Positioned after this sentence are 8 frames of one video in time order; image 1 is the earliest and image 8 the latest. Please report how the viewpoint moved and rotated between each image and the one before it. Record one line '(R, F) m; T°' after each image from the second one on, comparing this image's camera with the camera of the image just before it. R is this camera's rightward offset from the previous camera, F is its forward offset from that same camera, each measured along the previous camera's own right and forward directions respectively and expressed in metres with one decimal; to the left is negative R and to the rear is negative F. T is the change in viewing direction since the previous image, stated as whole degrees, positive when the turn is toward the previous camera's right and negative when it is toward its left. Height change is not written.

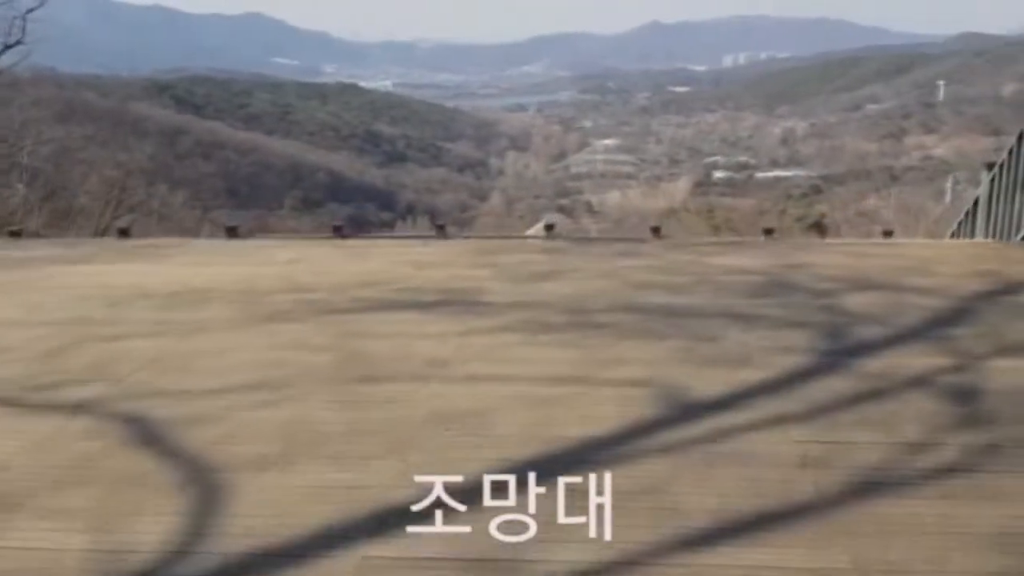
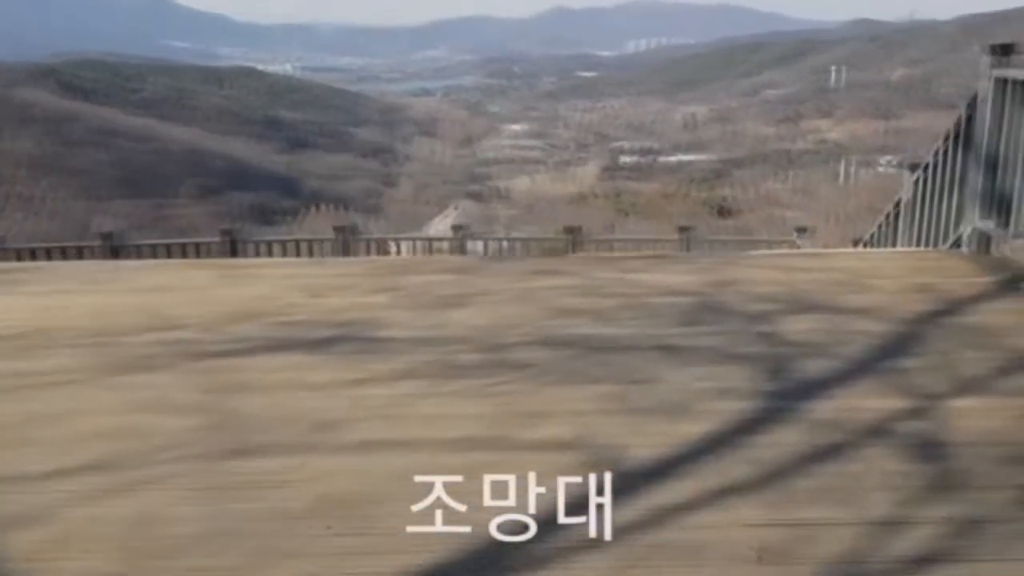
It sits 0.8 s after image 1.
(0.0, +0.3) m; +6°
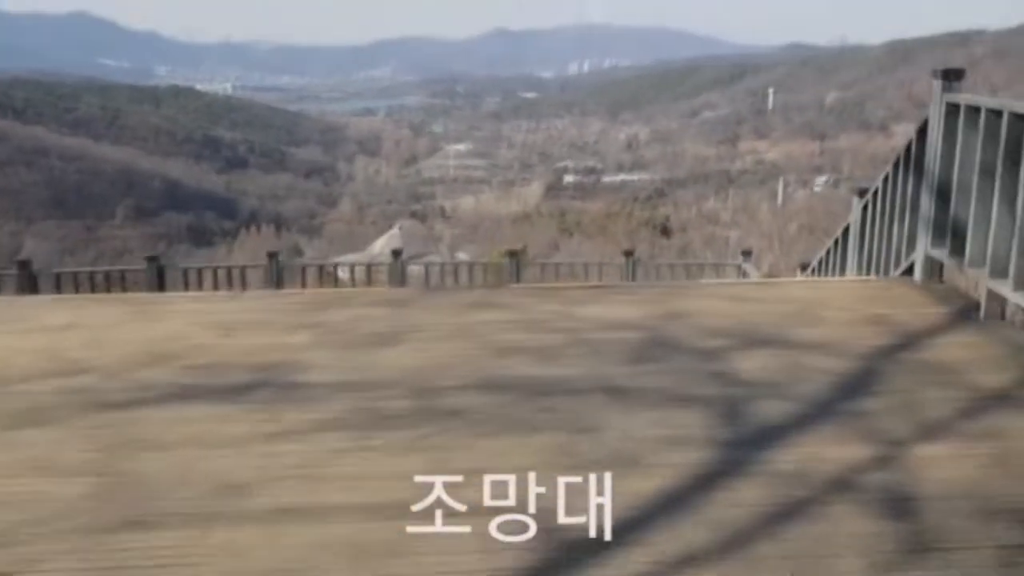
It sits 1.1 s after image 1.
(0.0, +0.1) m; +3°
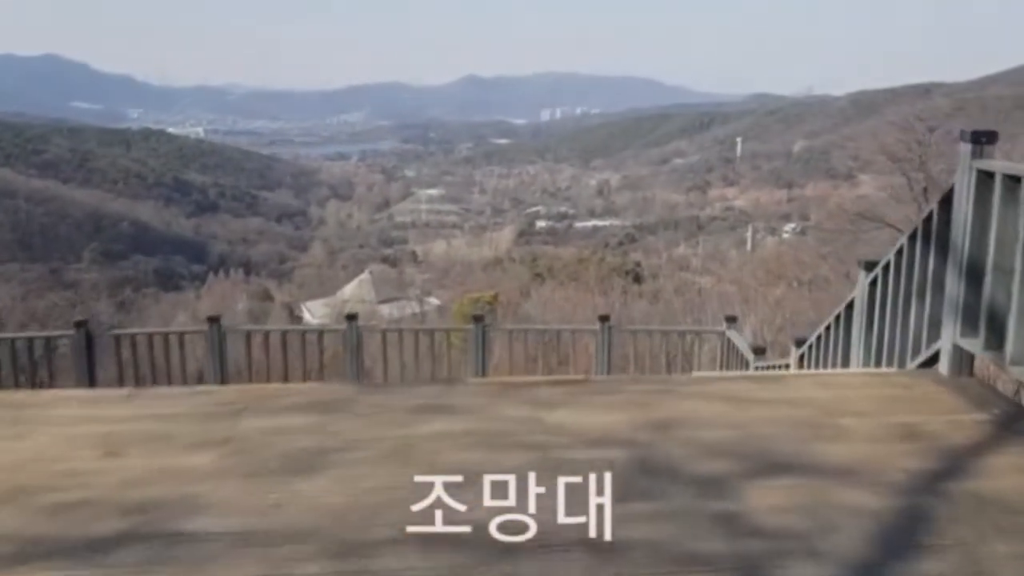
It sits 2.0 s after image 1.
(0.0, +0.4) m; +2°
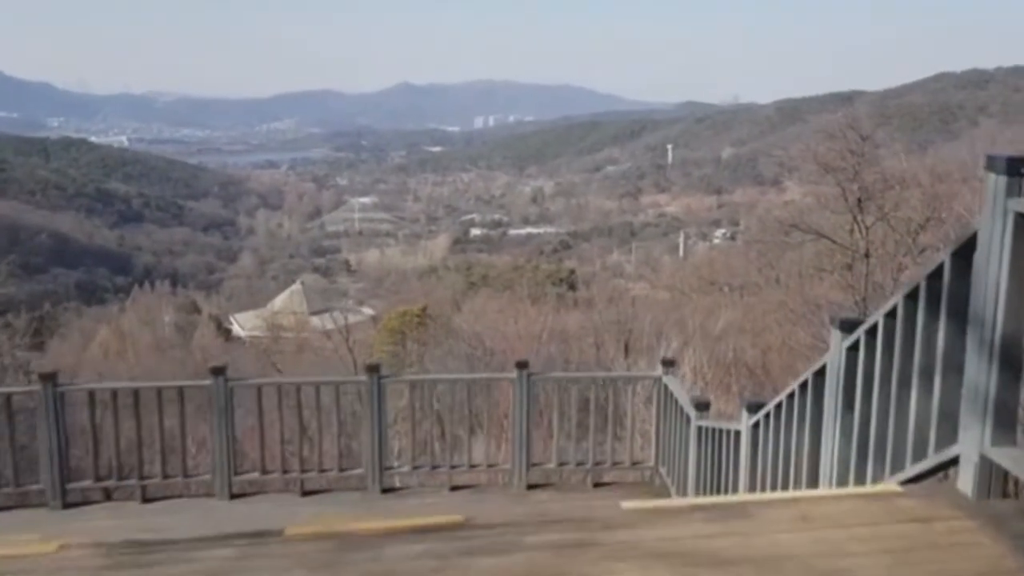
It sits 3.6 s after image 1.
(+0.2, +0.7) m; +4°
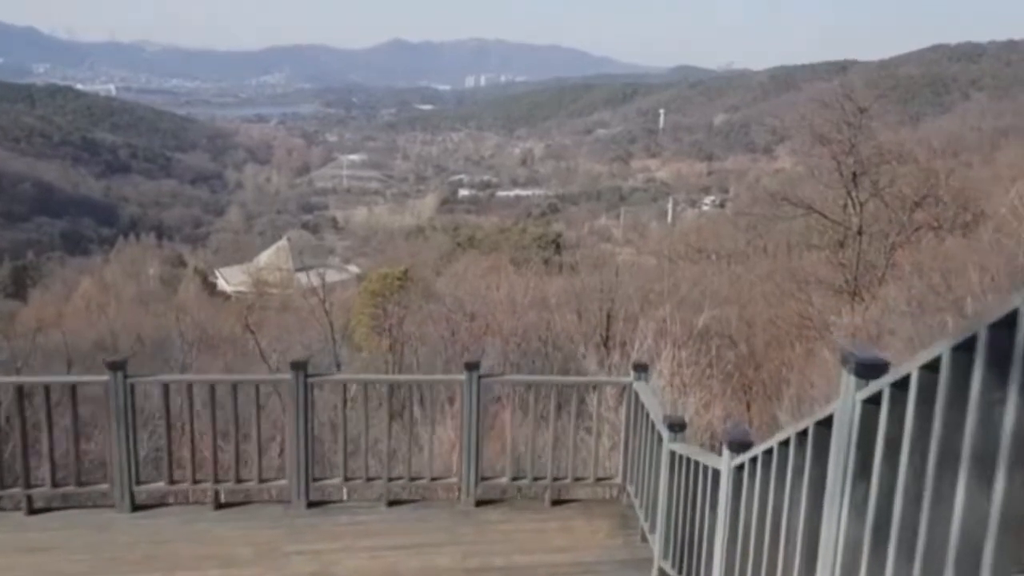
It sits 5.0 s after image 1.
(+0.1, +0.5) m; +1°
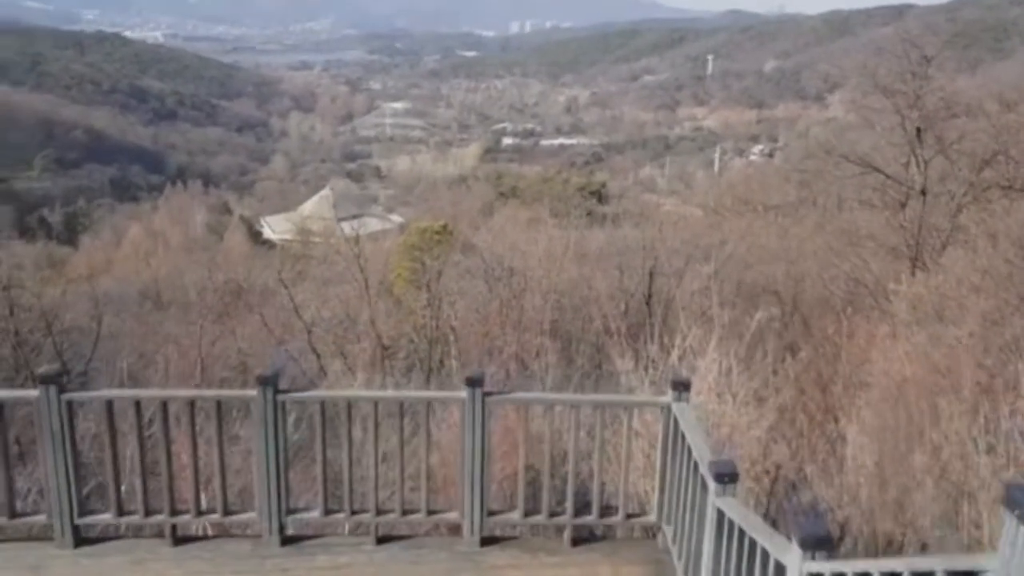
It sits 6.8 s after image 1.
(+0.1, +0.6) m; -3°
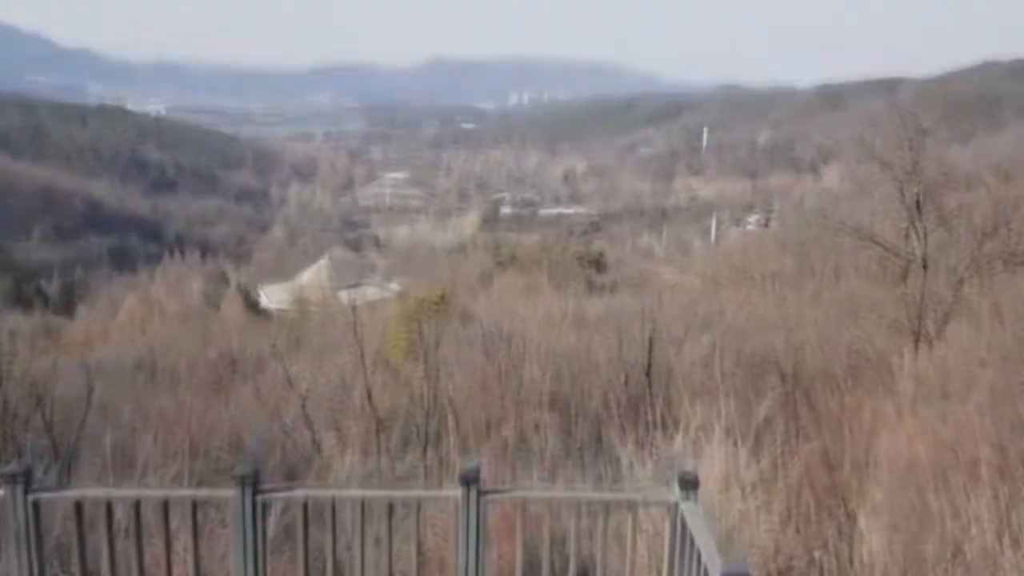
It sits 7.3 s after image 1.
(0.0, +0.1) m; 0°
